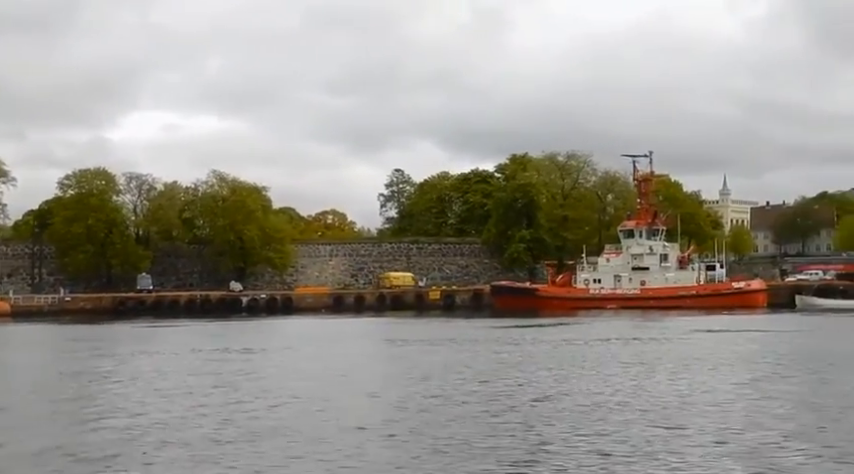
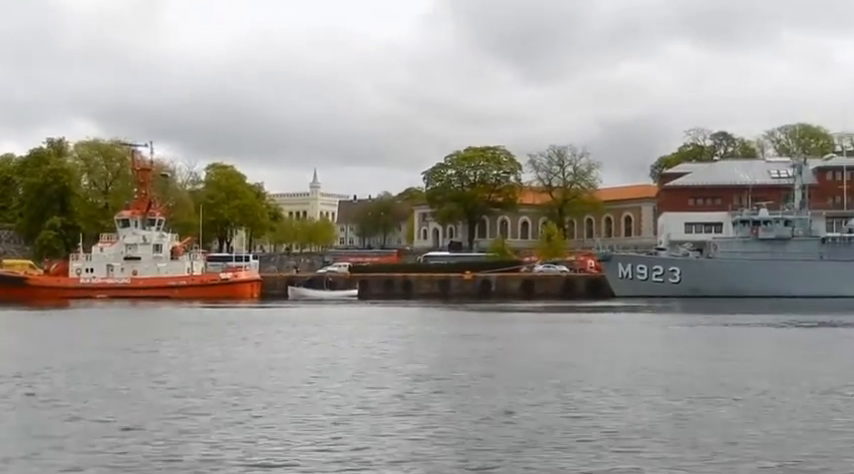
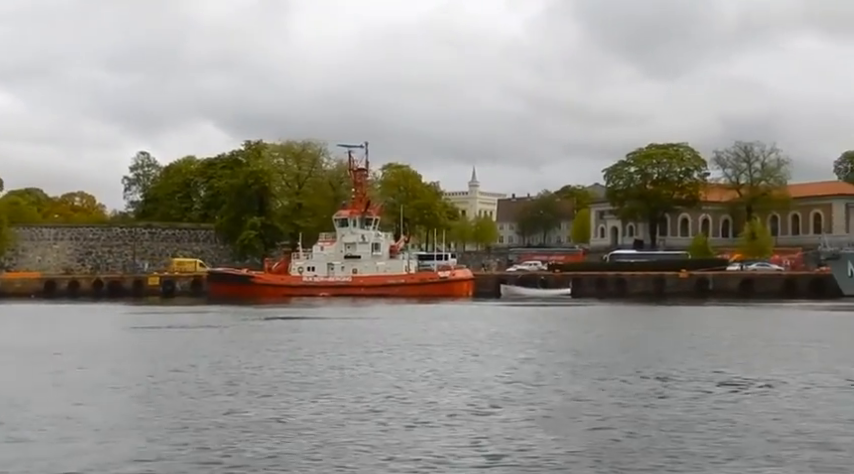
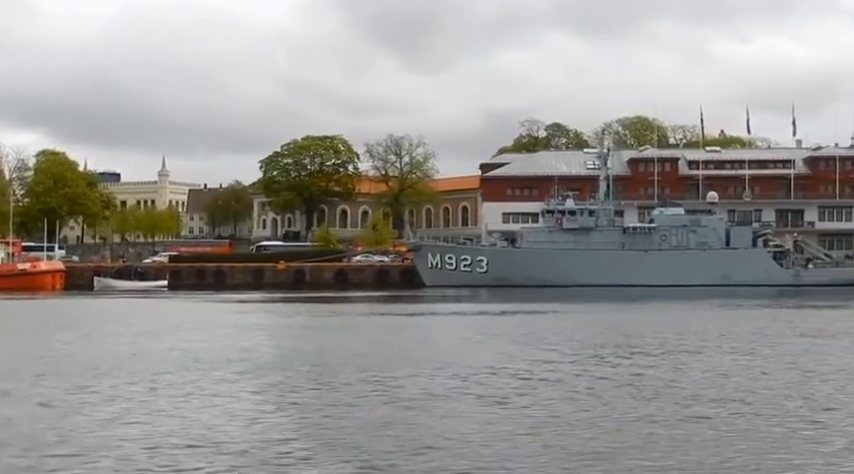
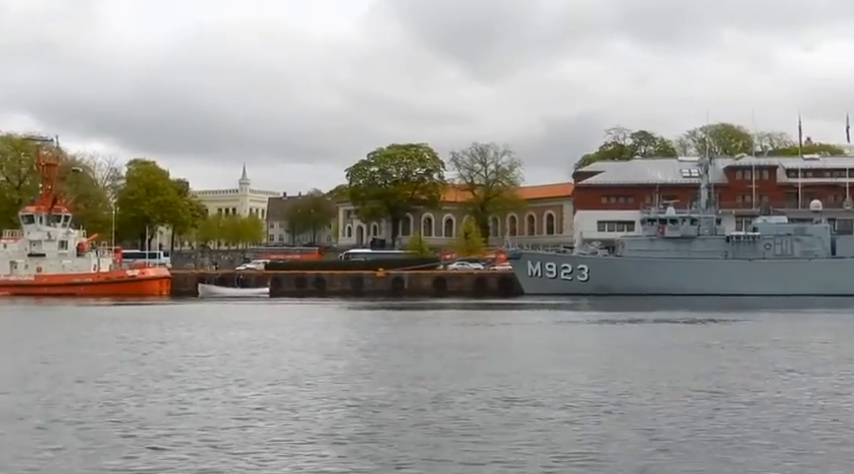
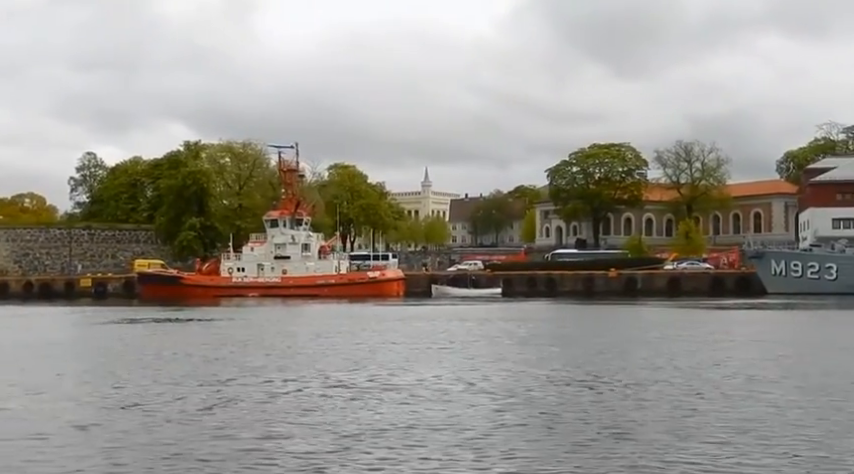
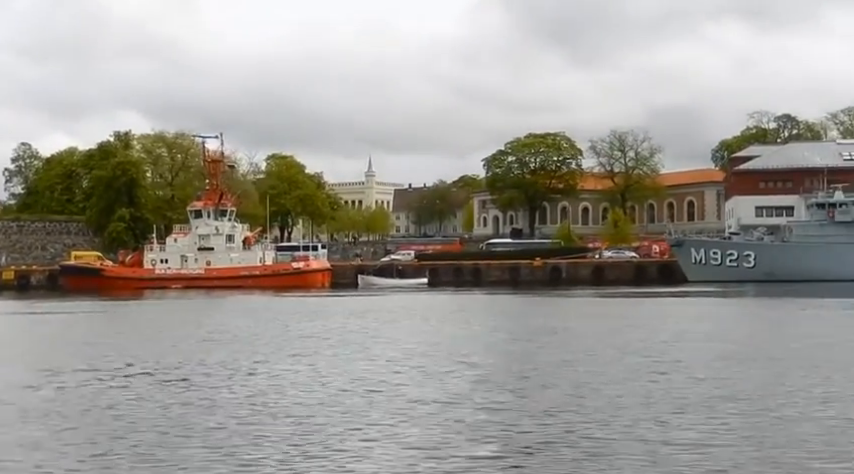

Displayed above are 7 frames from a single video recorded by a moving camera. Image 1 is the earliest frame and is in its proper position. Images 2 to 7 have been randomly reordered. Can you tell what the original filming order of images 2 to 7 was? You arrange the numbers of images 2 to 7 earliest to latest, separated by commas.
3, 6, 7, 2, 5, 4
